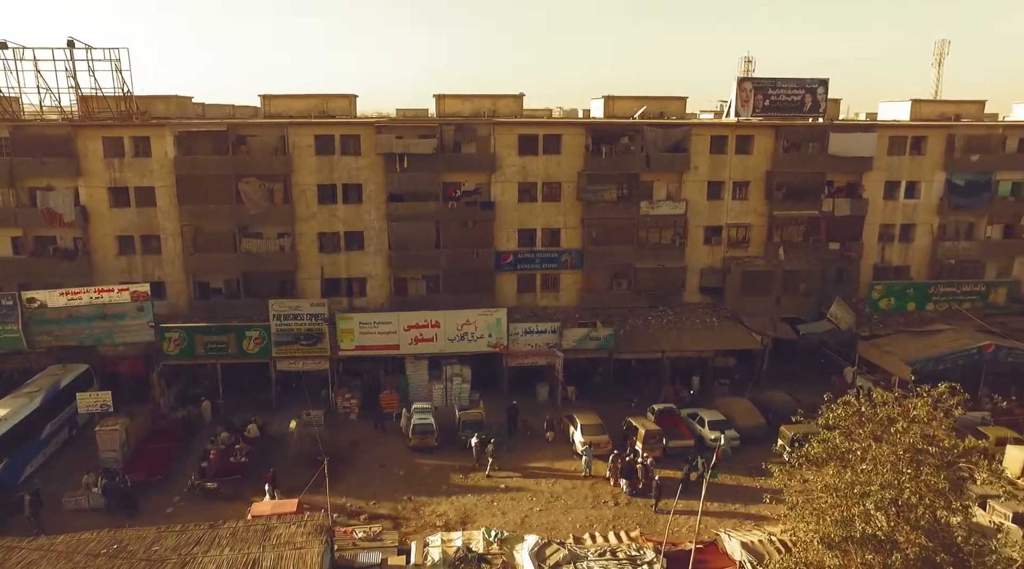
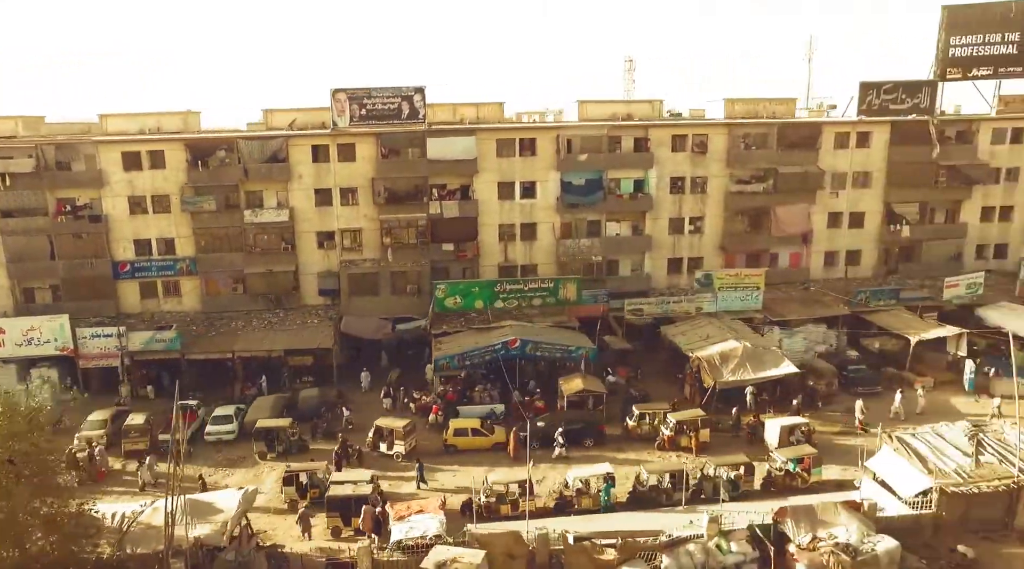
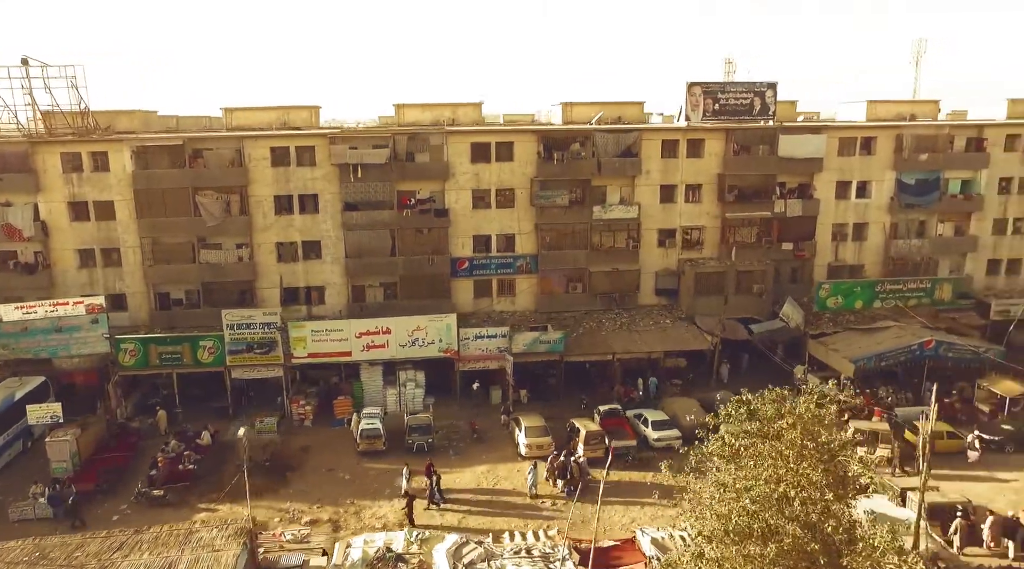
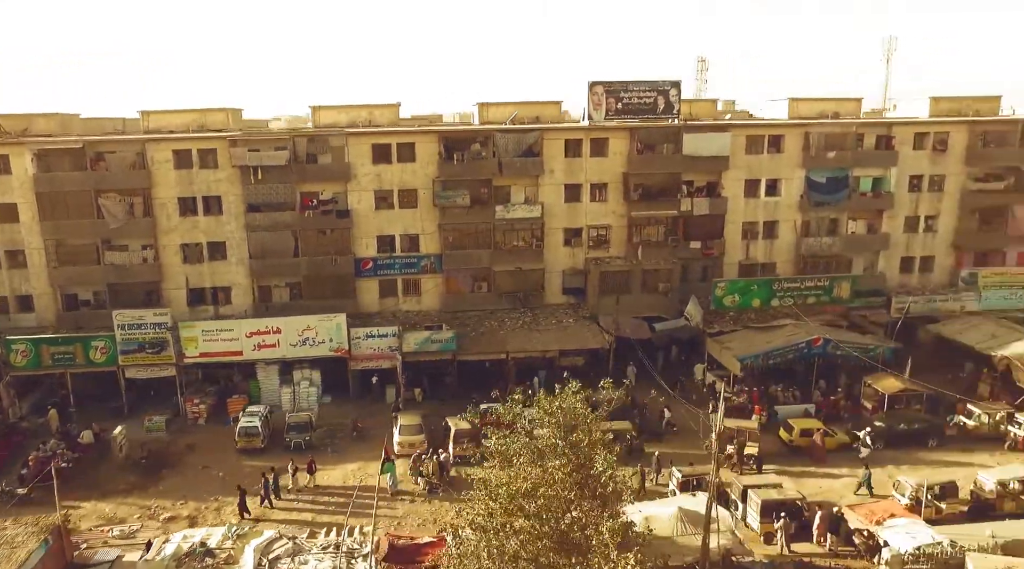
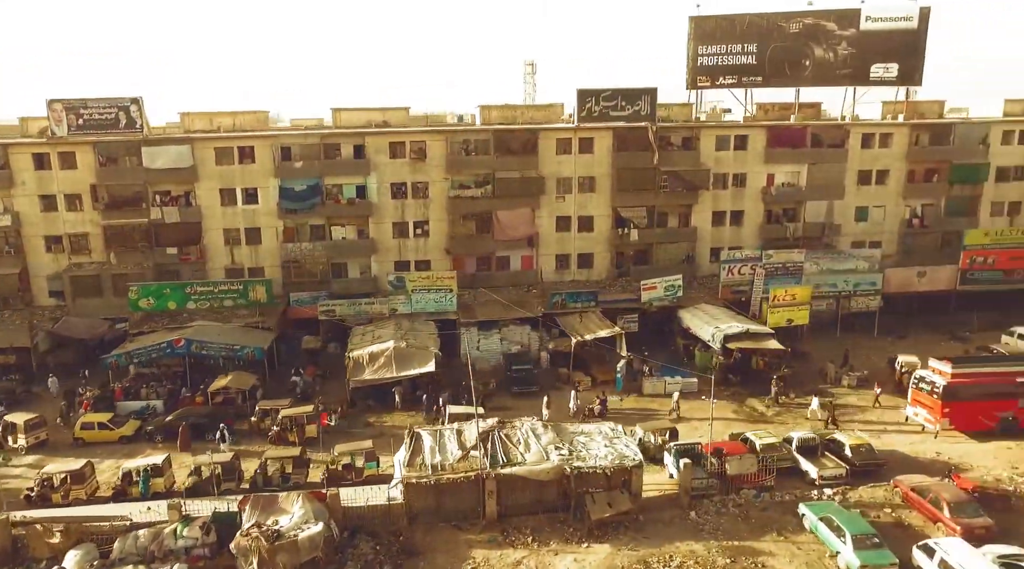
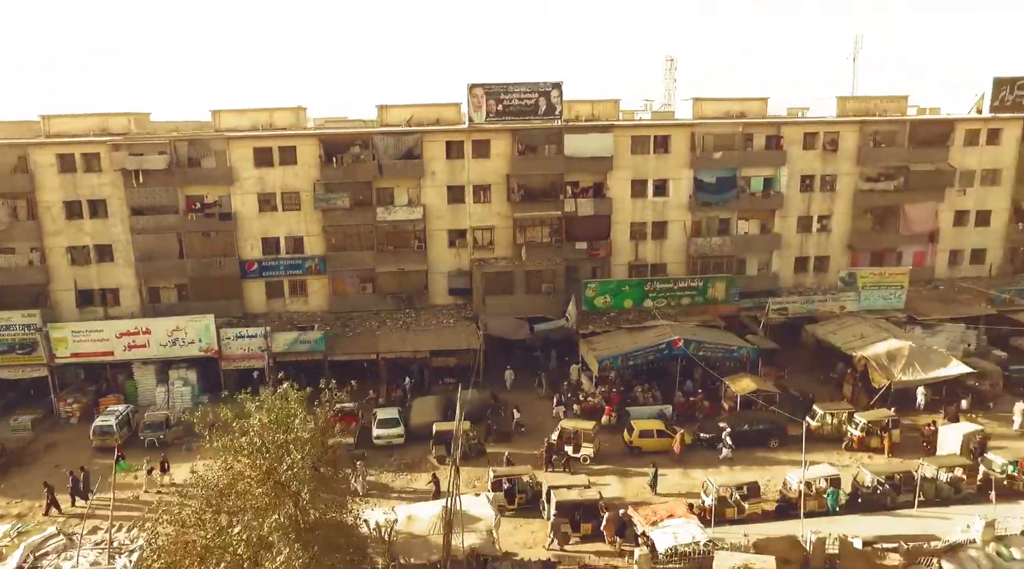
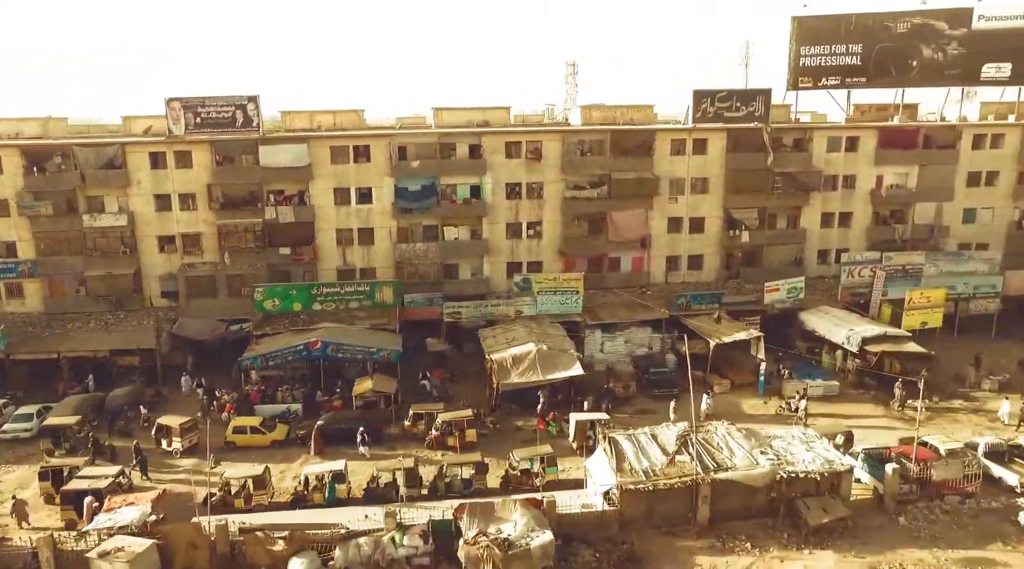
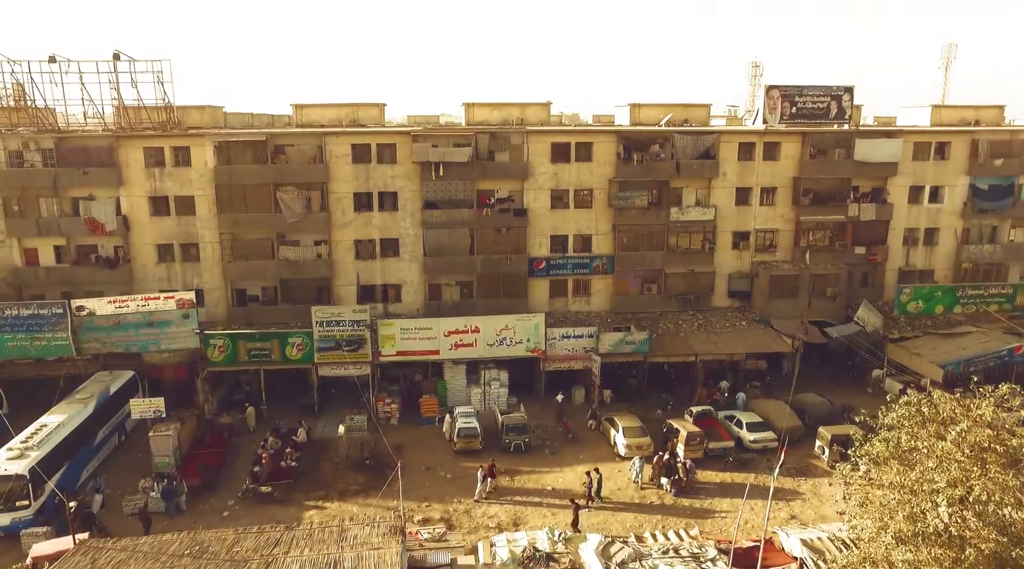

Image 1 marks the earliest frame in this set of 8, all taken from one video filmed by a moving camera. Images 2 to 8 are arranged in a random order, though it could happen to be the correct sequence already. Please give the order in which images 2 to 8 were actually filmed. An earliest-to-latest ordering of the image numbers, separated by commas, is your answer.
8, 3, 4, 6, 2, 7, 5
